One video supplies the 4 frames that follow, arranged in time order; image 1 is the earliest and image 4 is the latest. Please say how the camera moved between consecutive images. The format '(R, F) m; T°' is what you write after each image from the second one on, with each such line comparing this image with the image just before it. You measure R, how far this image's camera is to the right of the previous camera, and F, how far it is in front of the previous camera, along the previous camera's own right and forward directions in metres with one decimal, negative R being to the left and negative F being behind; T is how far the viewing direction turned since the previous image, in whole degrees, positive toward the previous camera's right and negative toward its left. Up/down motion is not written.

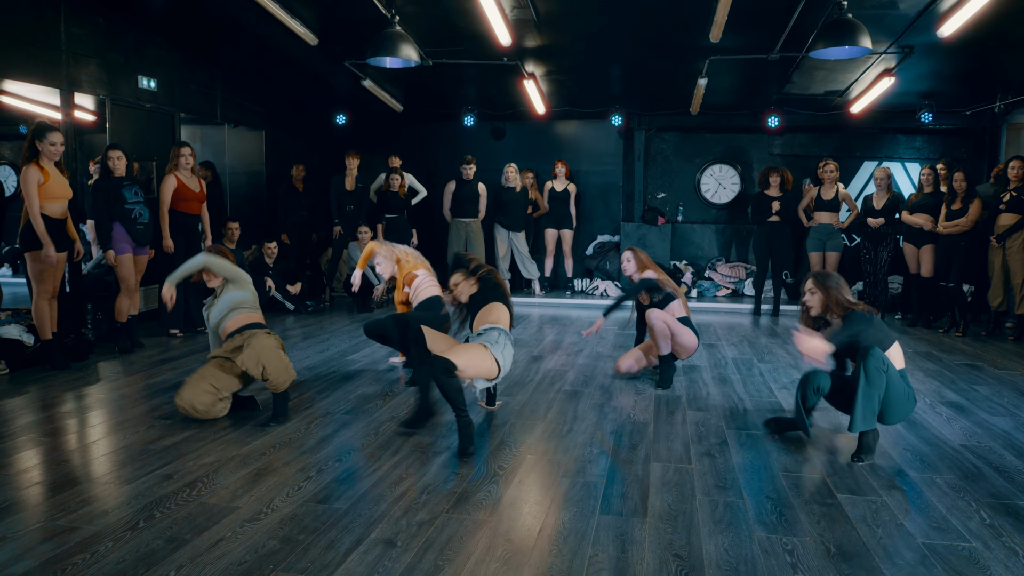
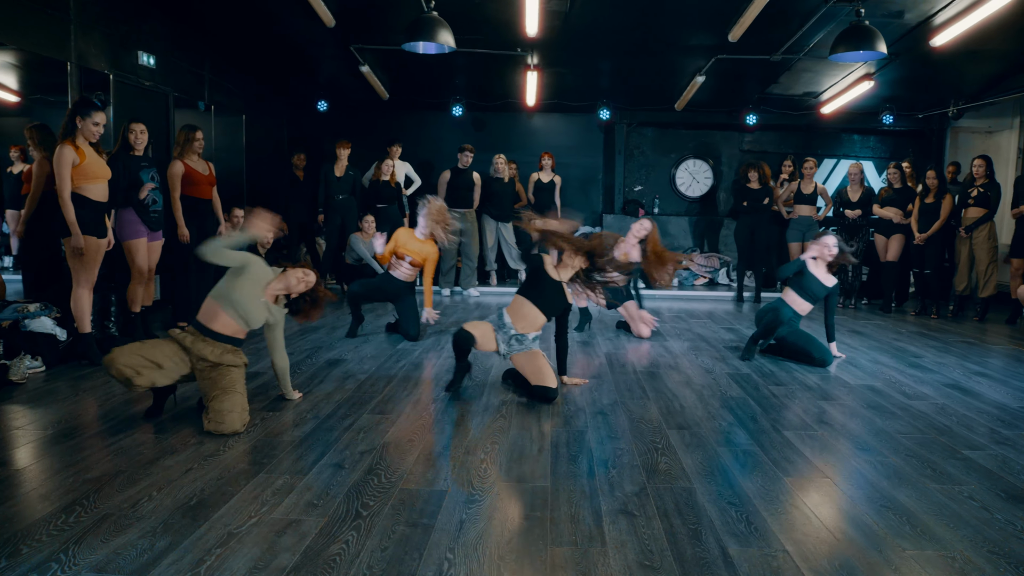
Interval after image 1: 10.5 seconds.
(-1.2, 0.0) m; +8°
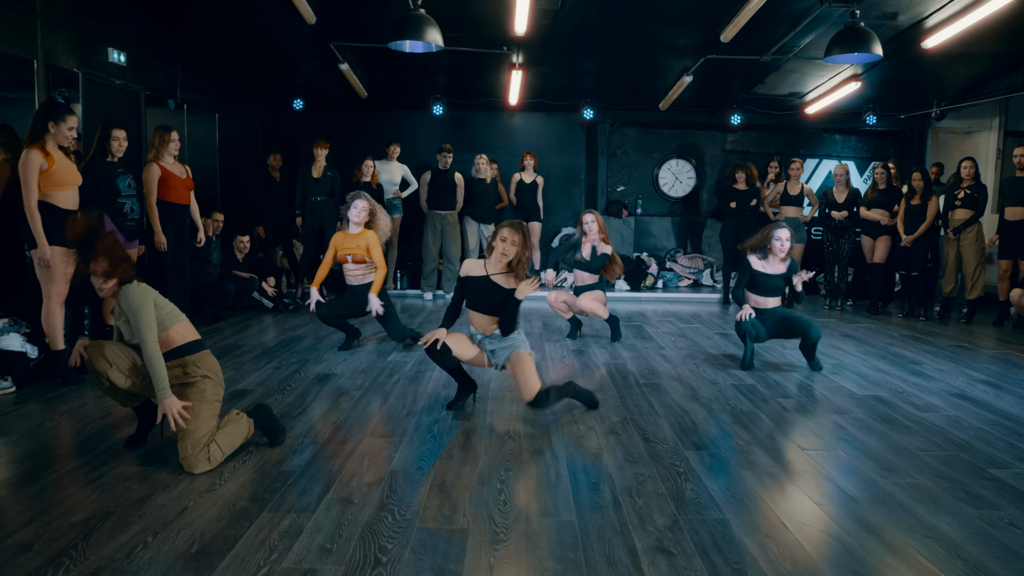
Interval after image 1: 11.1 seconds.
(-0.2, +0.2) m; +3°
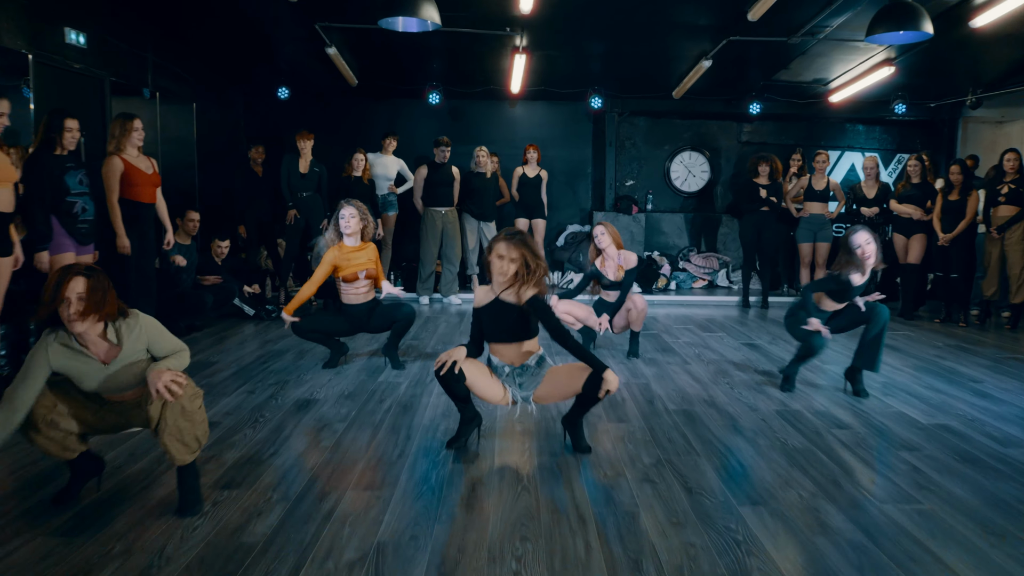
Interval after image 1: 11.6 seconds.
(-0.1, +0.6) m; 0°
